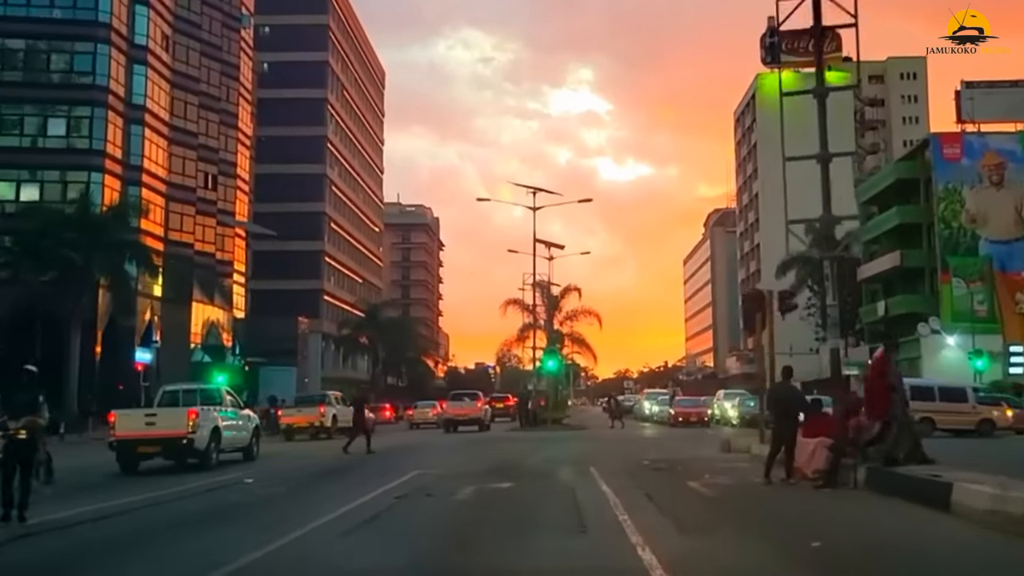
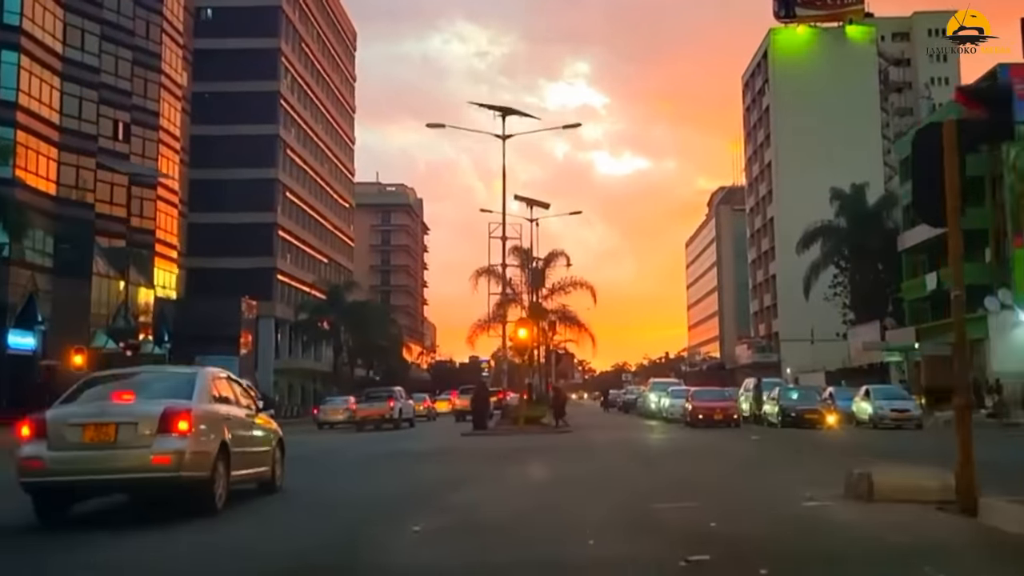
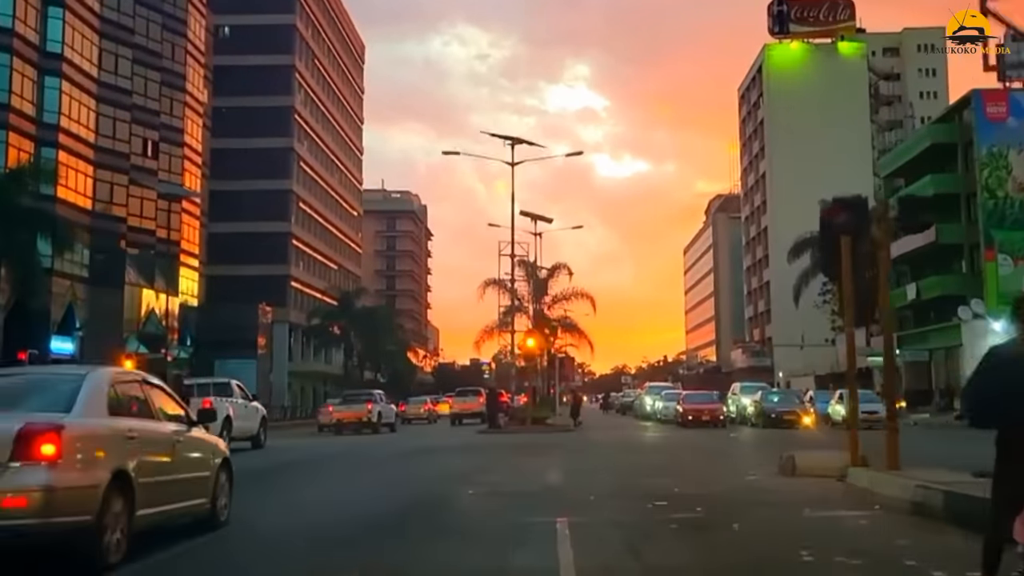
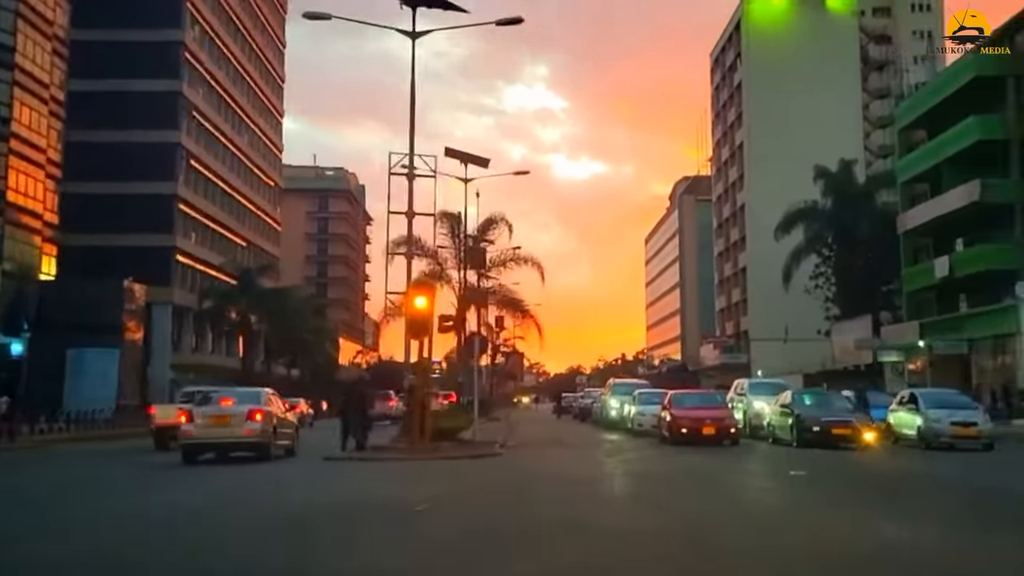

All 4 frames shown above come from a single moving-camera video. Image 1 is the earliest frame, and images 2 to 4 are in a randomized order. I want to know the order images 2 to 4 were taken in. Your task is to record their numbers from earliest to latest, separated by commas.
3, 2, 4
